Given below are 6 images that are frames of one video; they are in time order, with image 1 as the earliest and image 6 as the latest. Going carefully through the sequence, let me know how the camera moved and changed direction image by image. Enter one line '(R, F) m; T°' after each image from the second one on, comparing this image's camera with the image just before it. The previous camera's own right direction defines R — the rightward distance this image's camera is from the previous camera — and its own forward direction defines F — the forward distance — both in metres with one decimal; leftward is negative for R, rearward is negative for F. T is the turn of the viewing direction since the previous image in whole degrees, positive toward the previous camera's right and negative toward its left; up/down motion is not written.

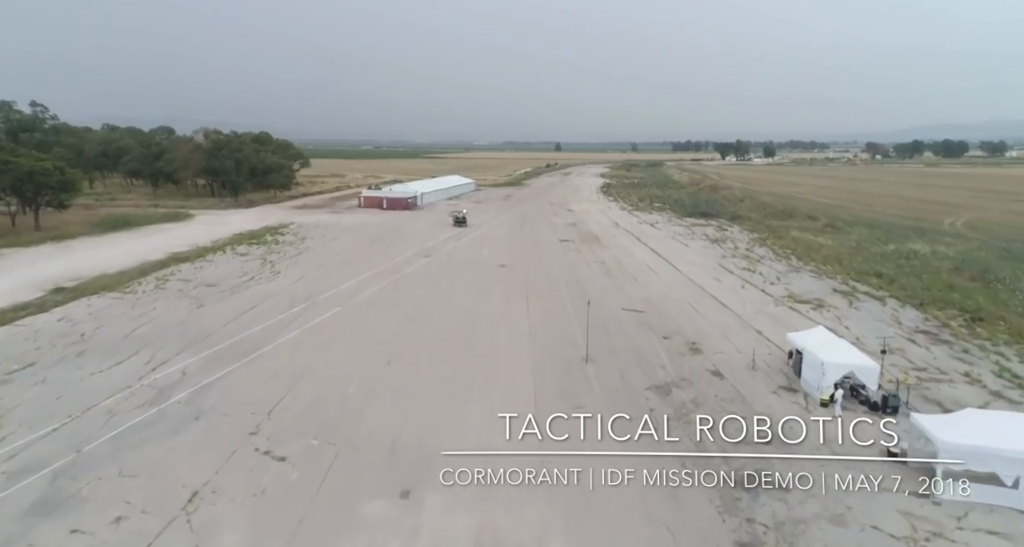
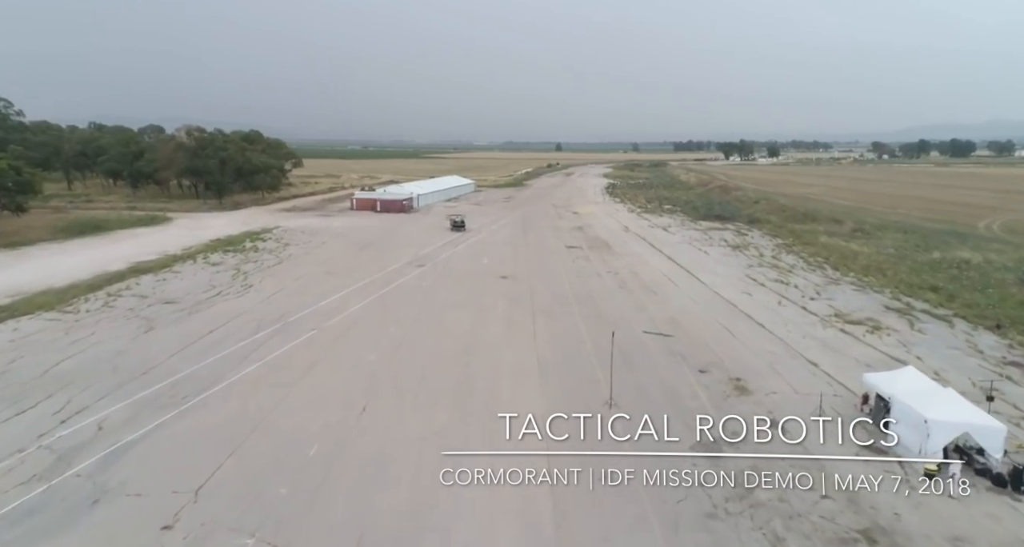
(-0.1, +2.6) m; 0°
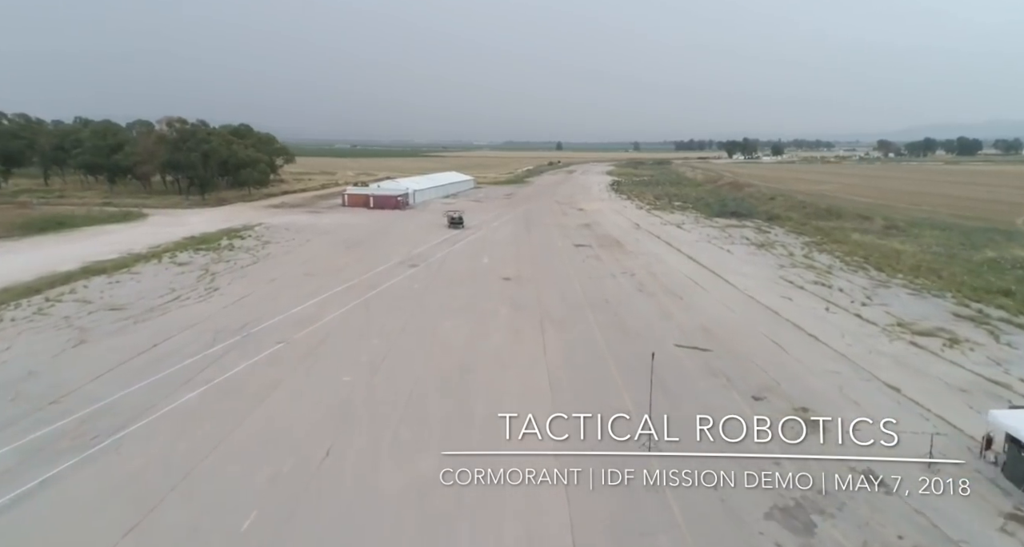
(-0.1, +2.5) m; 0°
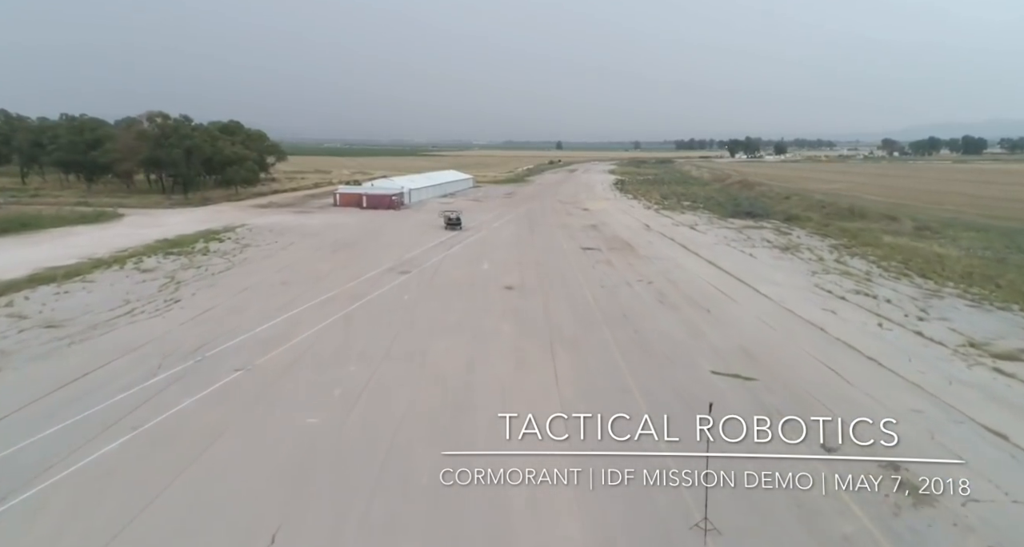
(-0.1, +2.1) m; 0°
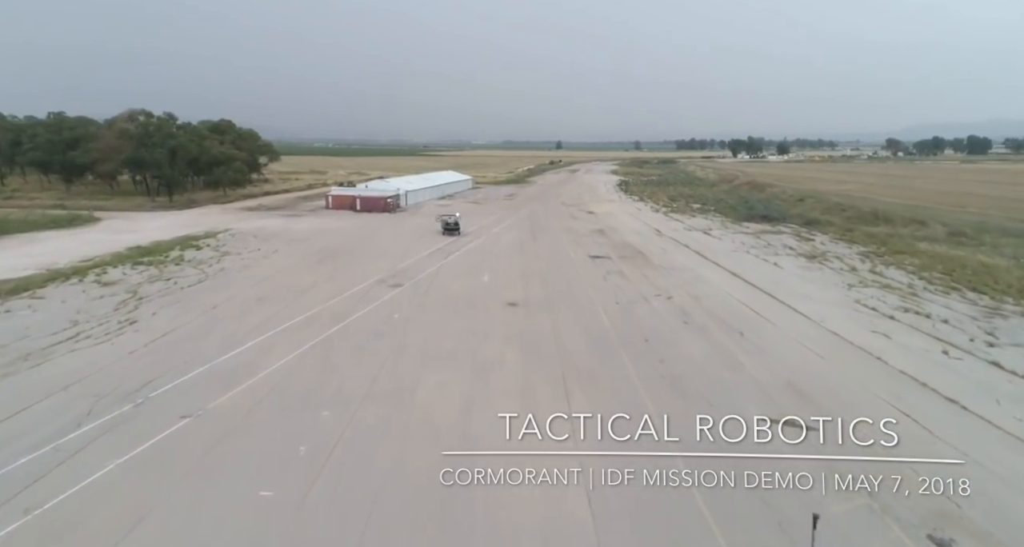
(-0.1, +1.9) m; 0°
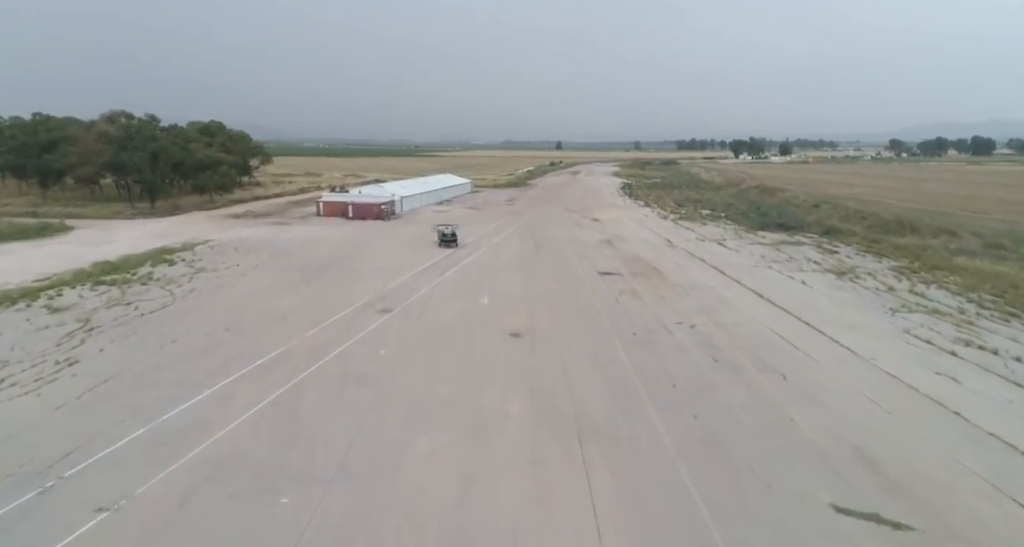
(-0.1, +1.9) m; 0°
